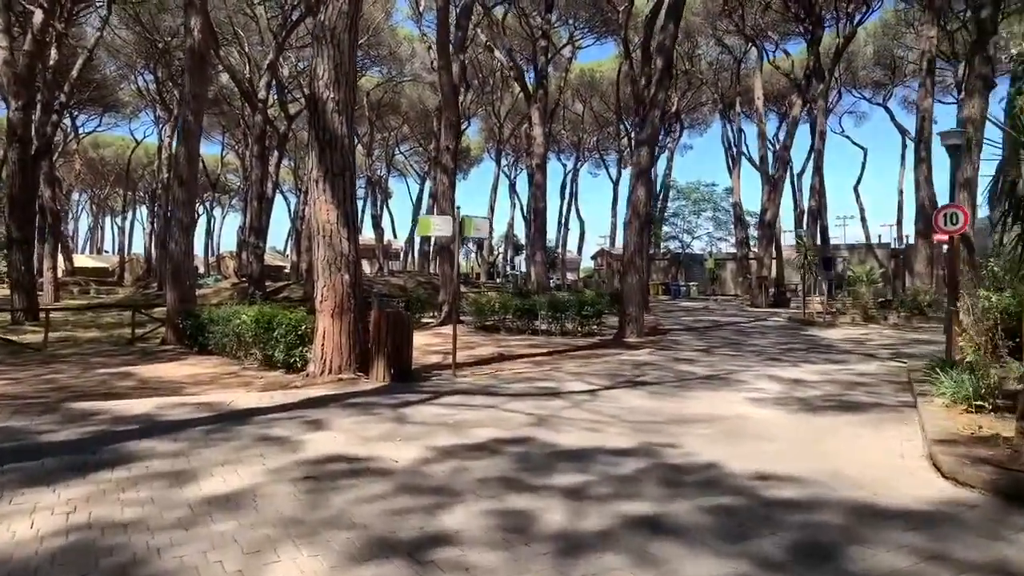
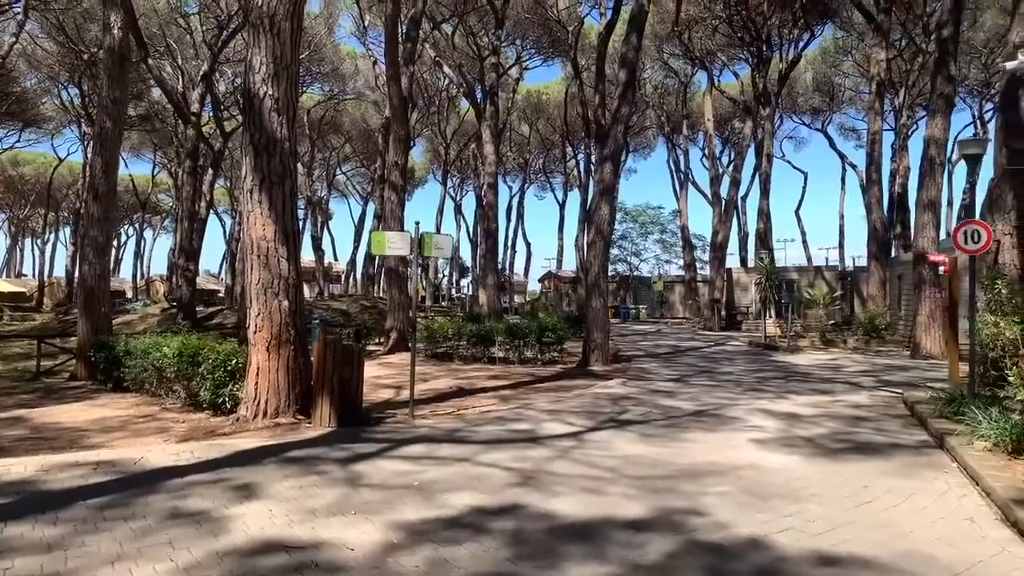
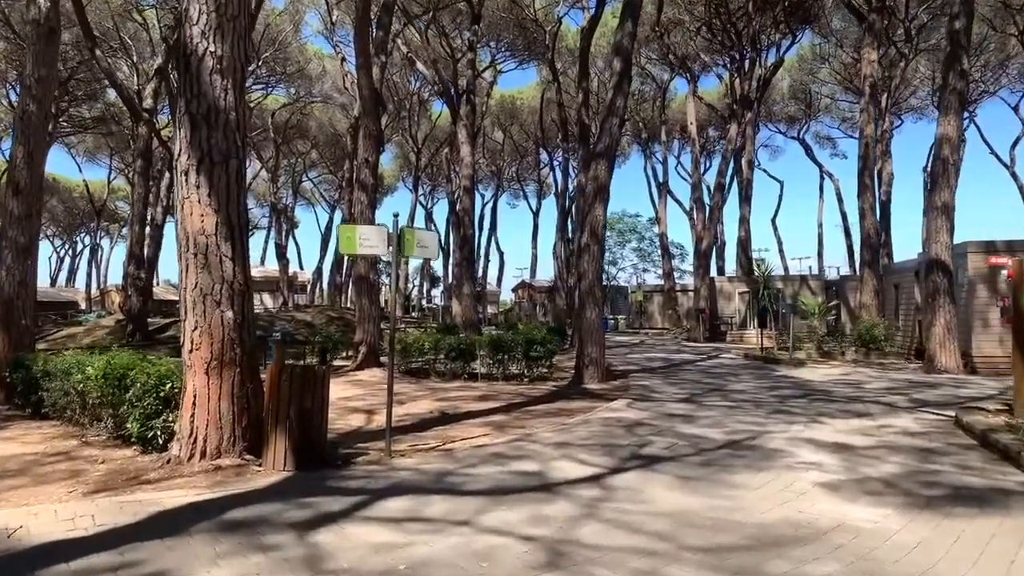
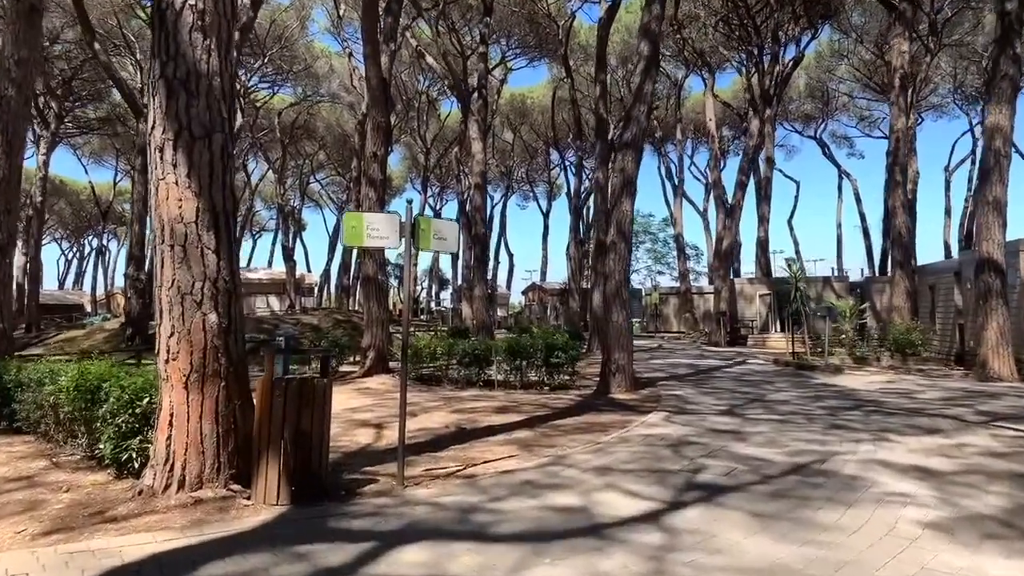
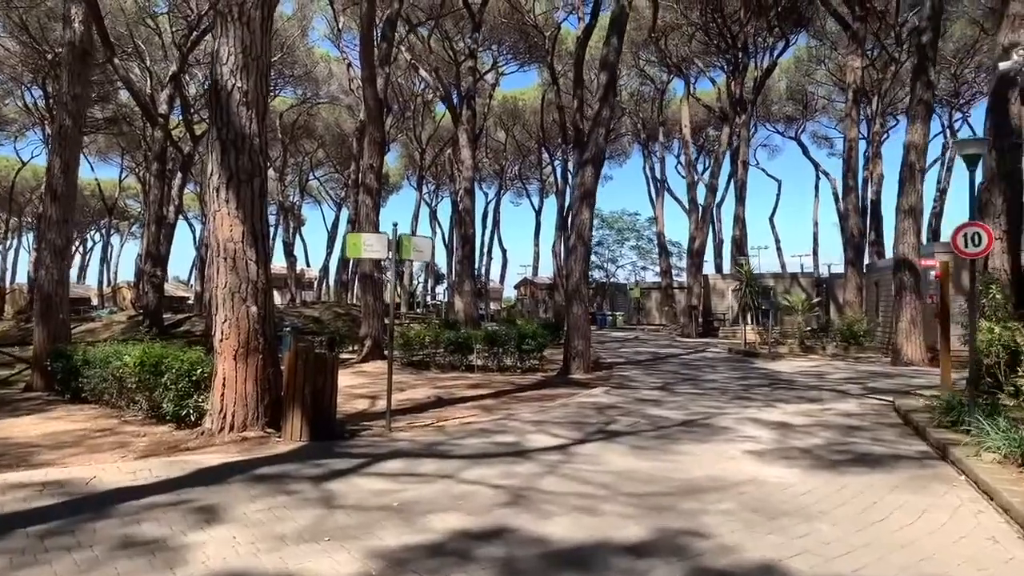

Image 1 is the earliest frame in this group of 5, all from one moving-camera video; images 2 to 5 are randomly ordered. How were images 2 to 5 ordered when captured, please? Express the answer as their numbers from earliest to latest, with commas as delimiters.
2, 5, 3, 4
